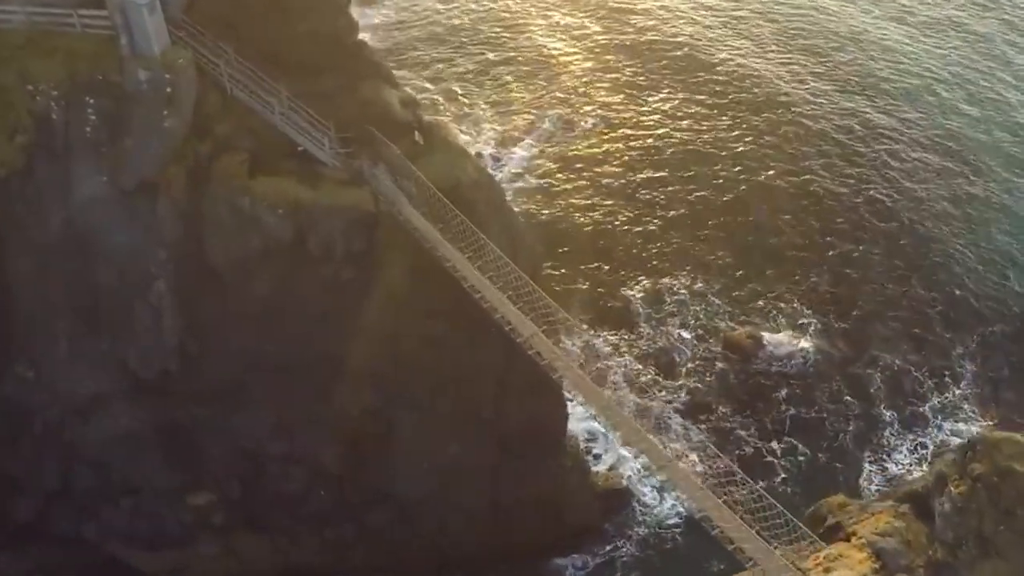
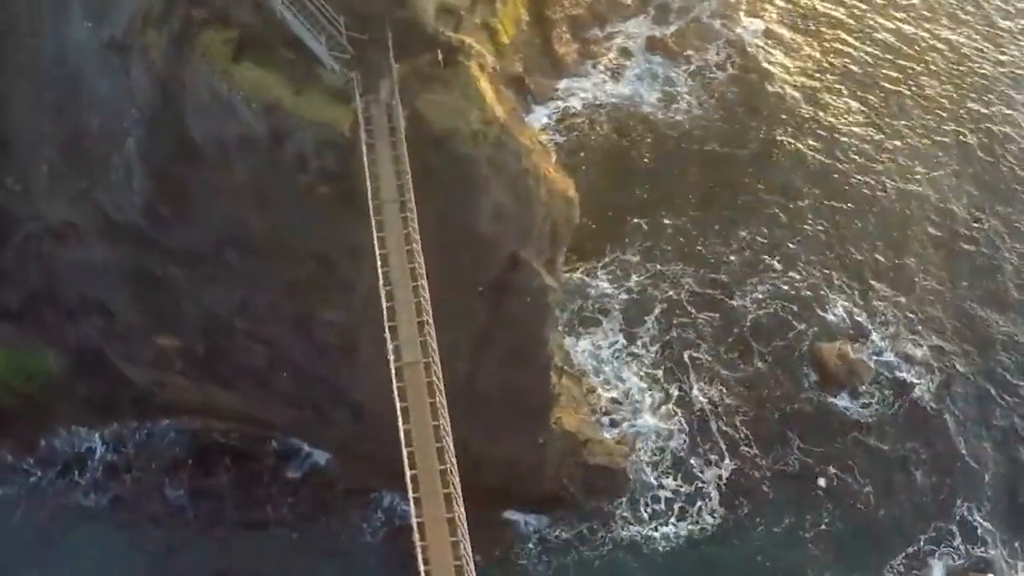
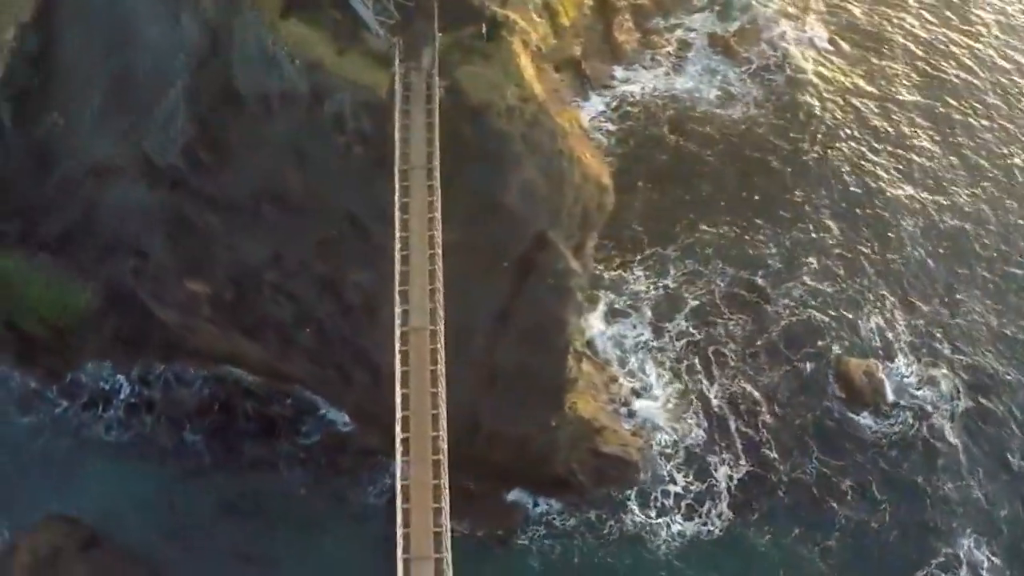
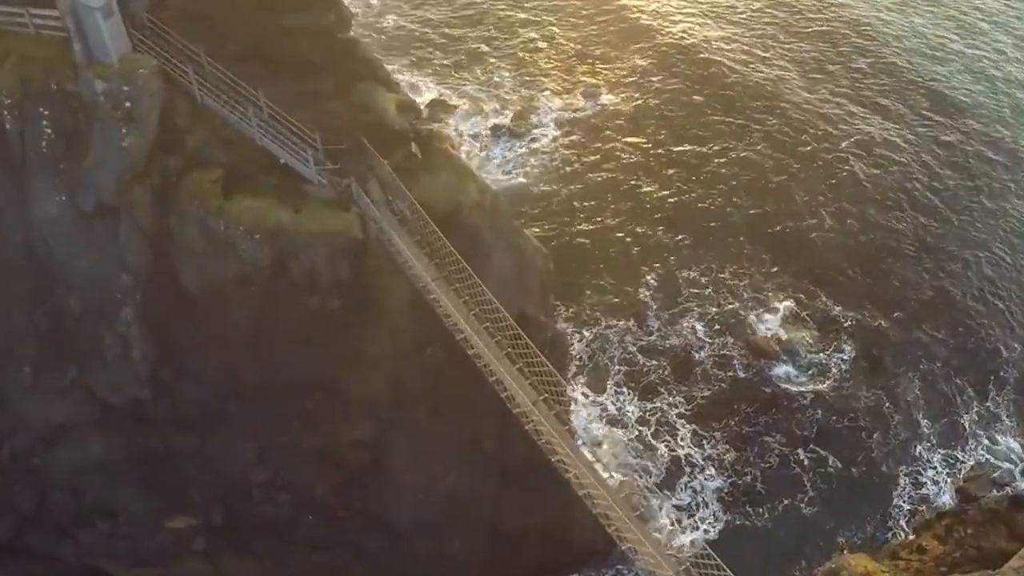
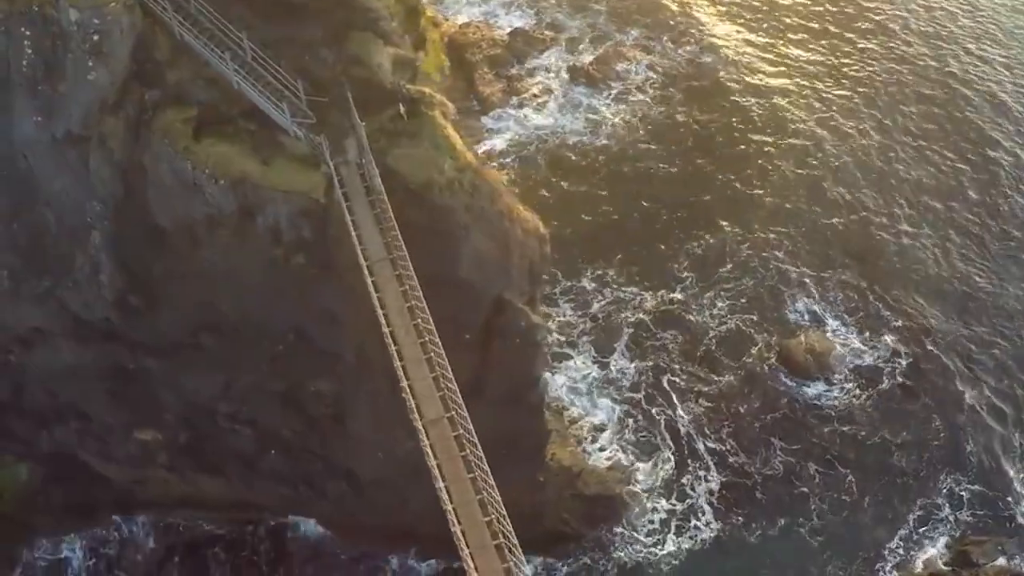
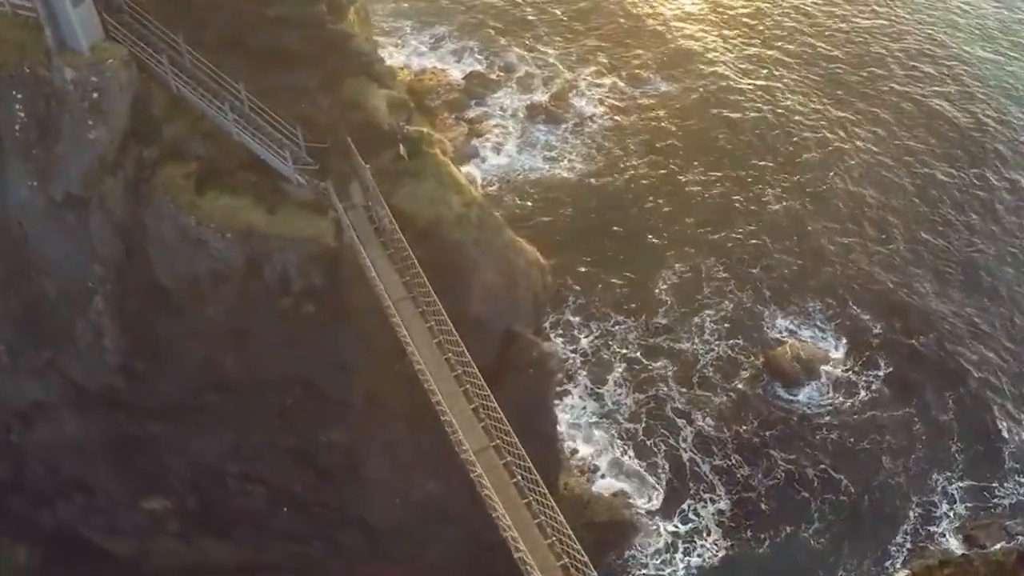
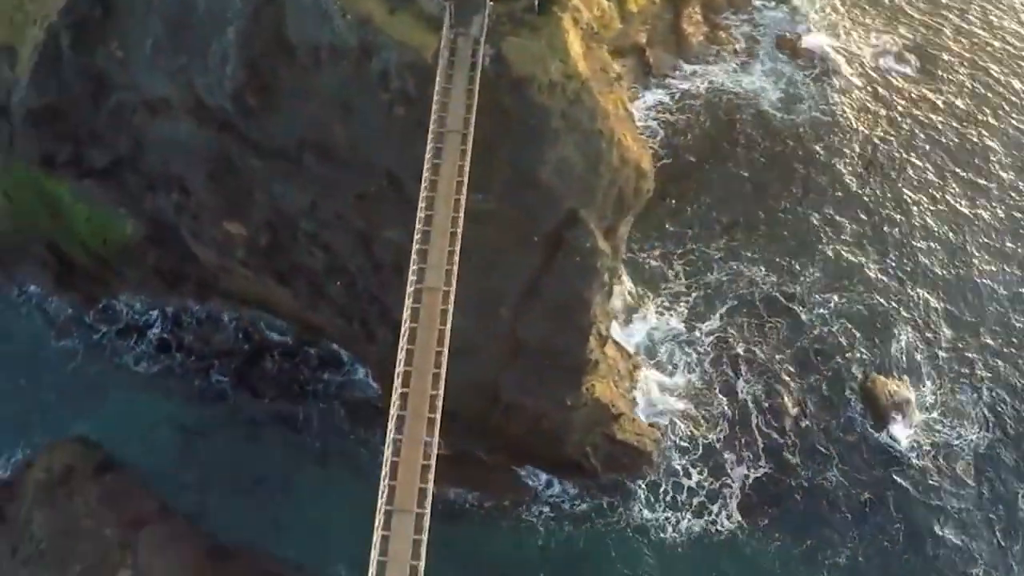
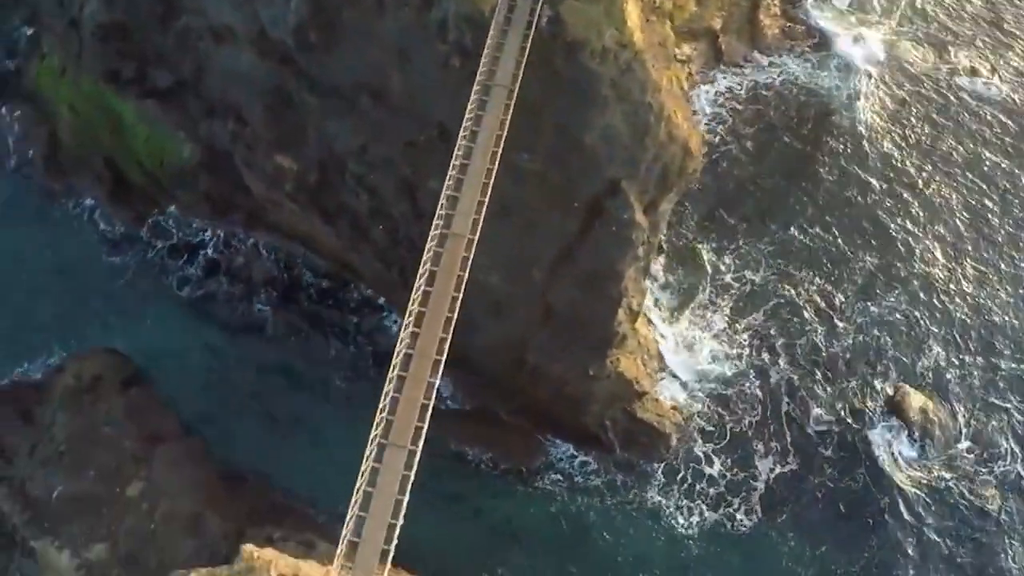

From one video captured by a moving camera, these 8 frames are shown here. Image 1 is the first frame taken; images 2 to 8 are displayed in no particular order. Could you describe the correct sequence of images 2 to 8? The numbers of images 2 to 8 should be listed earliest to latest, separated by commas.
4, 6, 5, 2, 3, 7, 8
